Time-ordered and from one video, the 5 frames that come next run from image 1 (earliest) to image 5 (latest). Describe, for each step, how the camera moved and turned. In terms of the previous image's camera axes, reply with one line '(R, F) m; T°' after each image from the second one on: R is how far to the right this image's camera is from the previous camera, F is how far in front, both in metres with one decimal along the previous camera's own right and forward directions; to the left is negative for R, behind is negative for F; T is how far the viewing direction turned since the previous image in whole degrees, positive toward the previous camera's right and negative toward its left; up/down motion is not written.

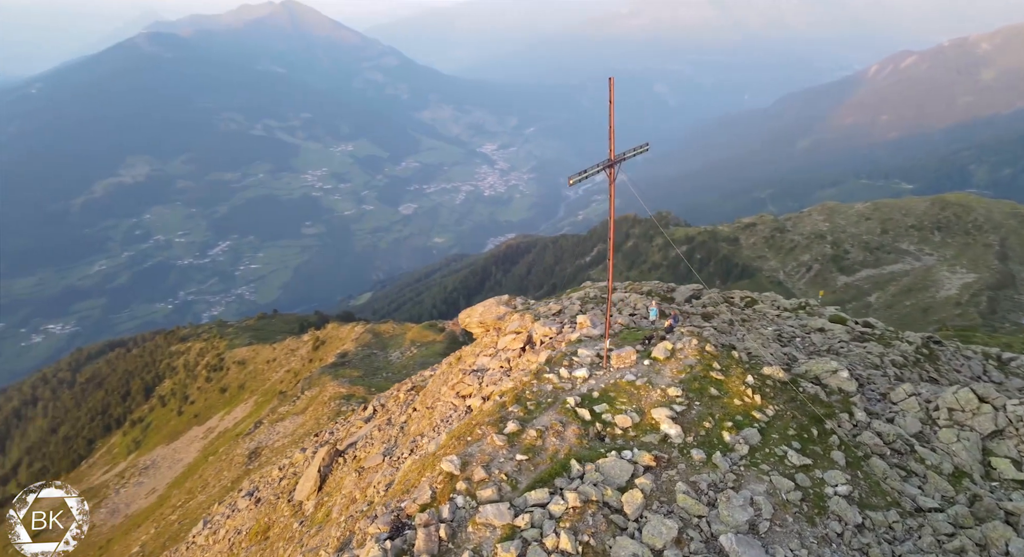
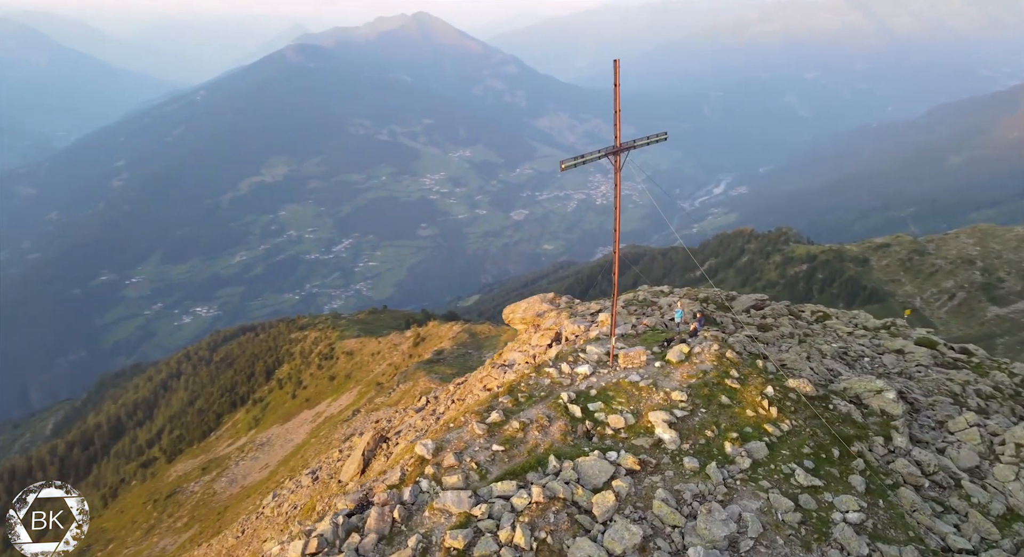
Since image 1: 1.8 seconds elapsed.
(+3.3, +0.8) m; -8°
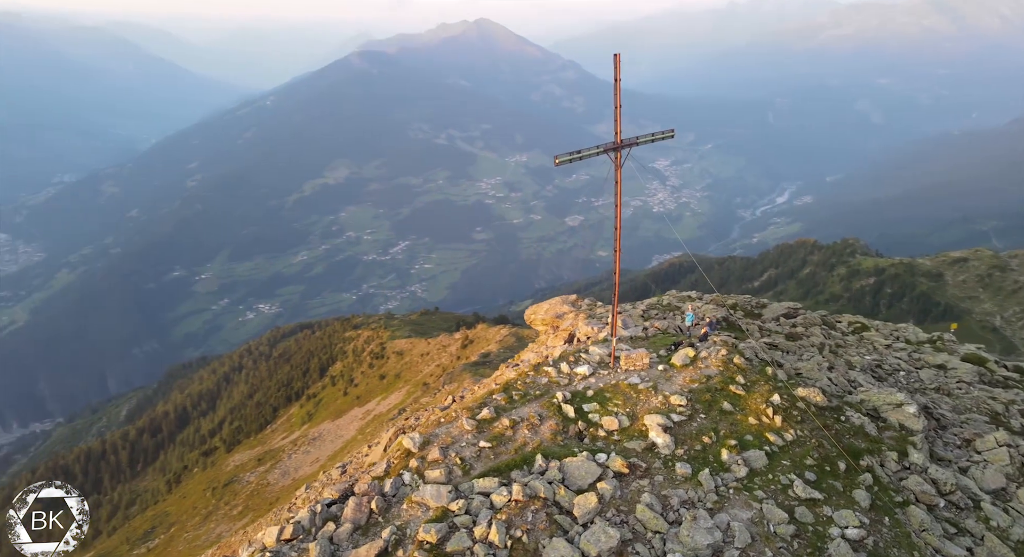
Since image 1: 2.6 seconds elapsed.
(+1.6, +0.2) m; -4°
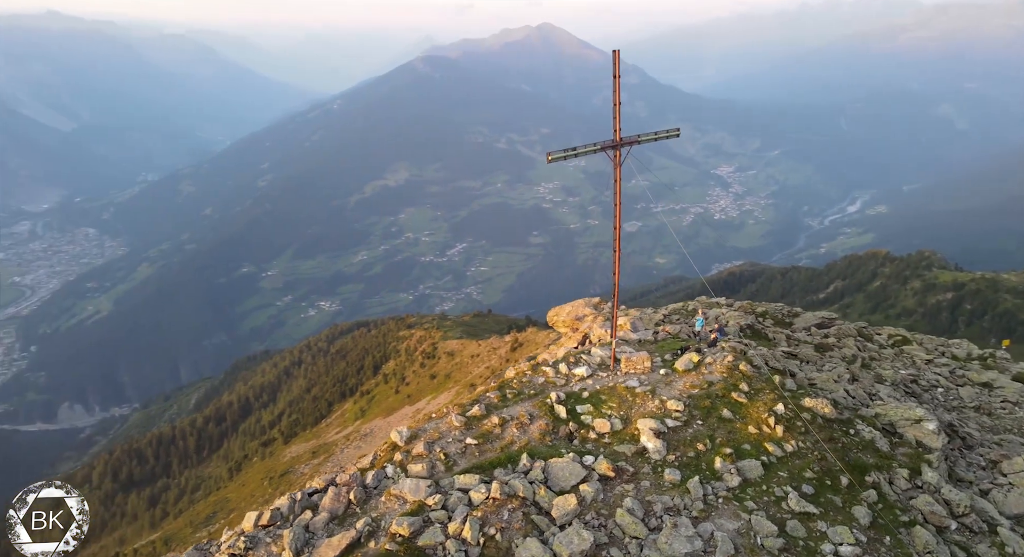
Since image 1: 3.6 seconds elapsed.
(+1.7, +0.2) m; -4°
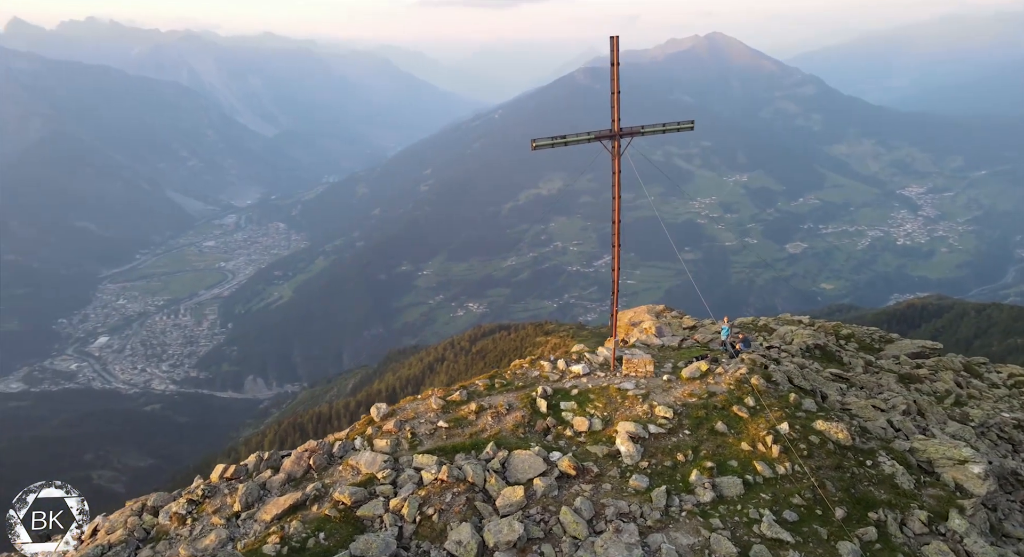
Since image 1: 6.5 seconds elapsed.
(+4.3, +0.3) m; -10°
